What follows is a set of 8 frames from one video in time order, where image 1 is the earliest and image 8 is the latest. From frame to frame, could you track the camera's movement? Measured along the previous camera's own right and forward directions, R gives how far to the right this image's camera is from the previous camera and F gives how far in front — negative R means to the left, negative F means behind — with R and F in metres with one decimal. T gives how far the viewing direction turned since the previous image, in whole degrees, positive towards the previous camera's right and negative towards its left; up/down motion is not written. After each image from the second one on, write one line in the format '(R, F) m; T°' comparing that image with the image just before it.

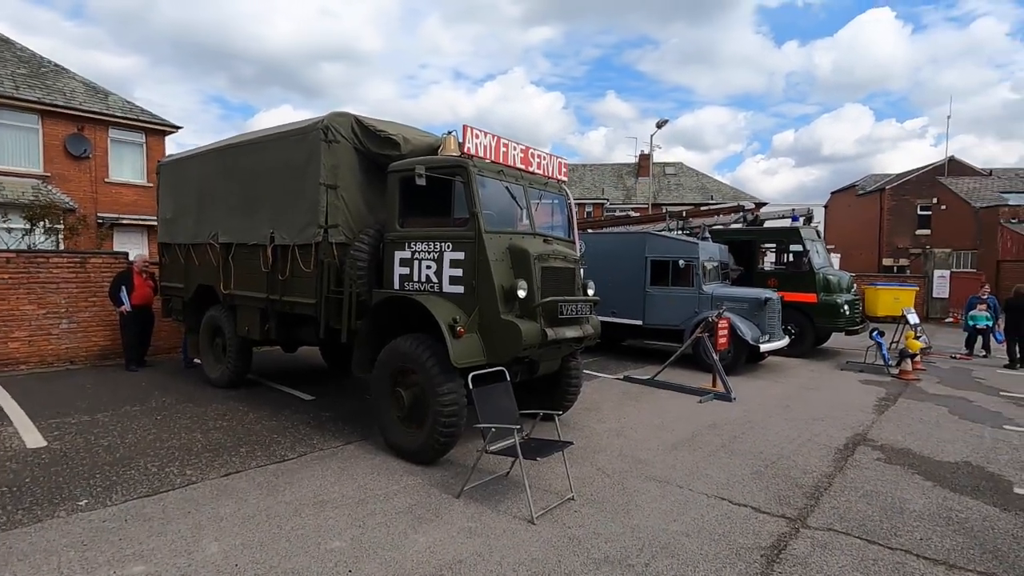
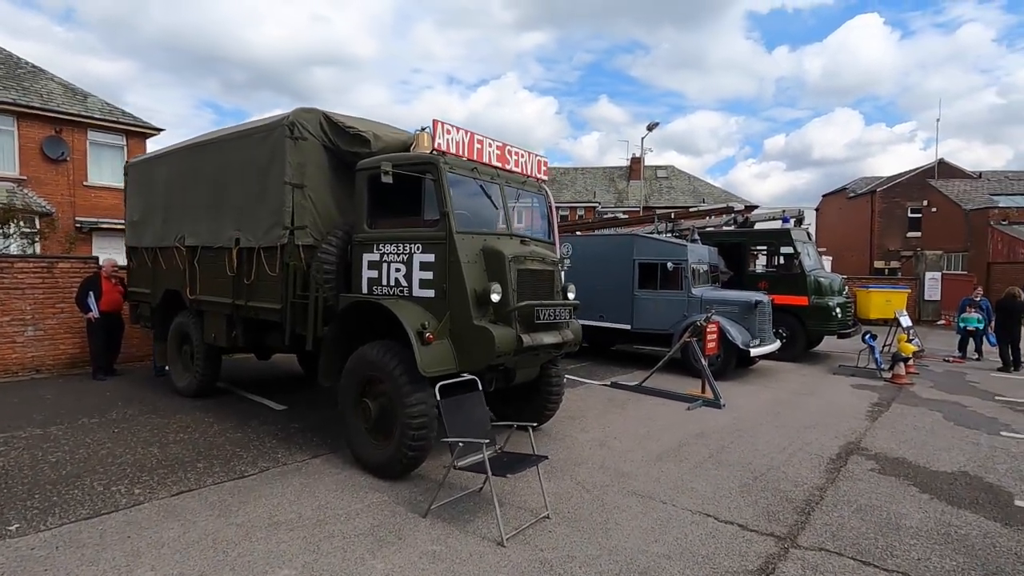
(+0.2, +0.3) m; +1°
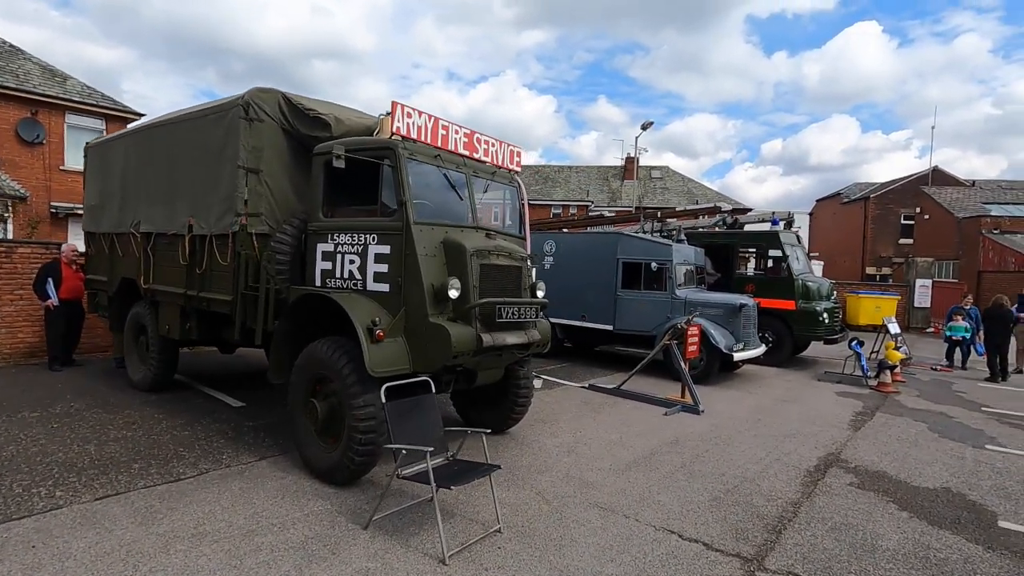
(+0.3, +0.3) m; +1°
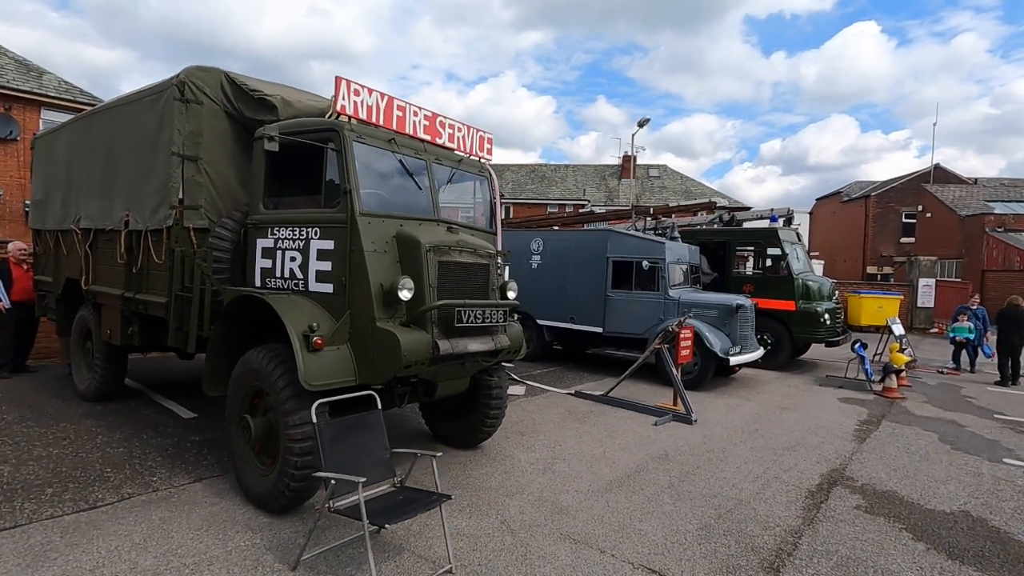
(+0.3, +0.6) m; 0°
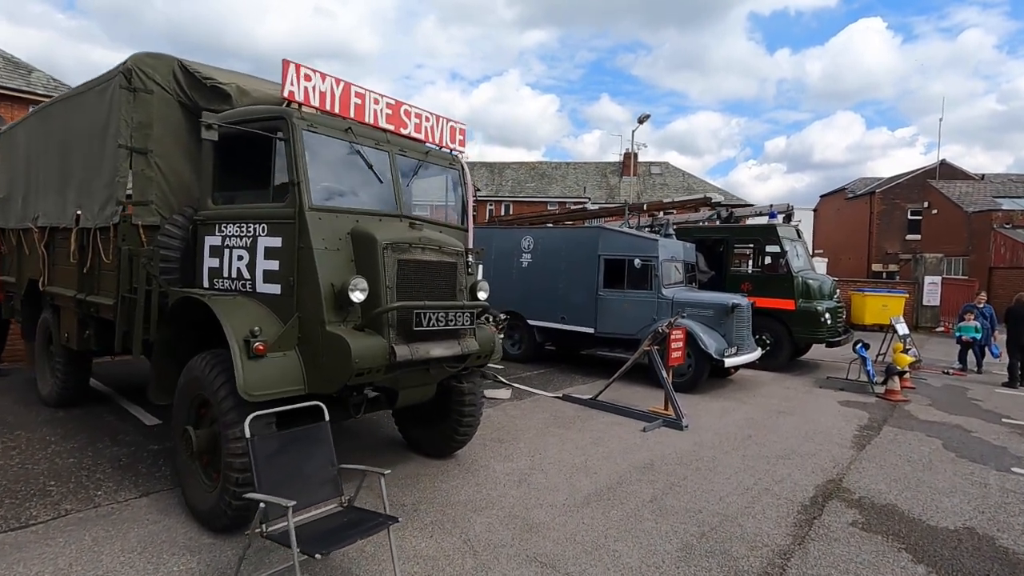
(+0.3, +0.3) m; 0°
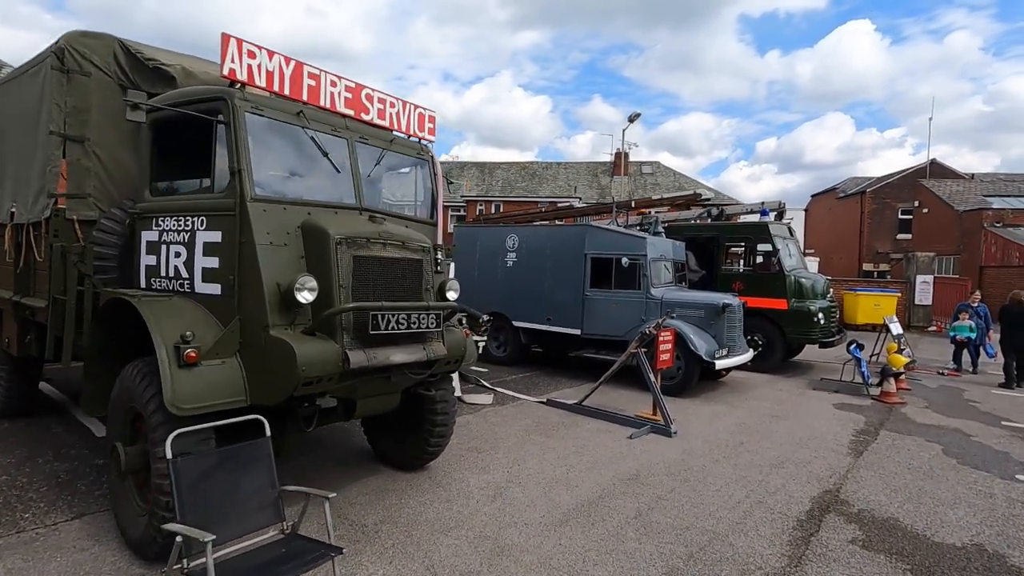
(+0.2, +0.4) m; +1°
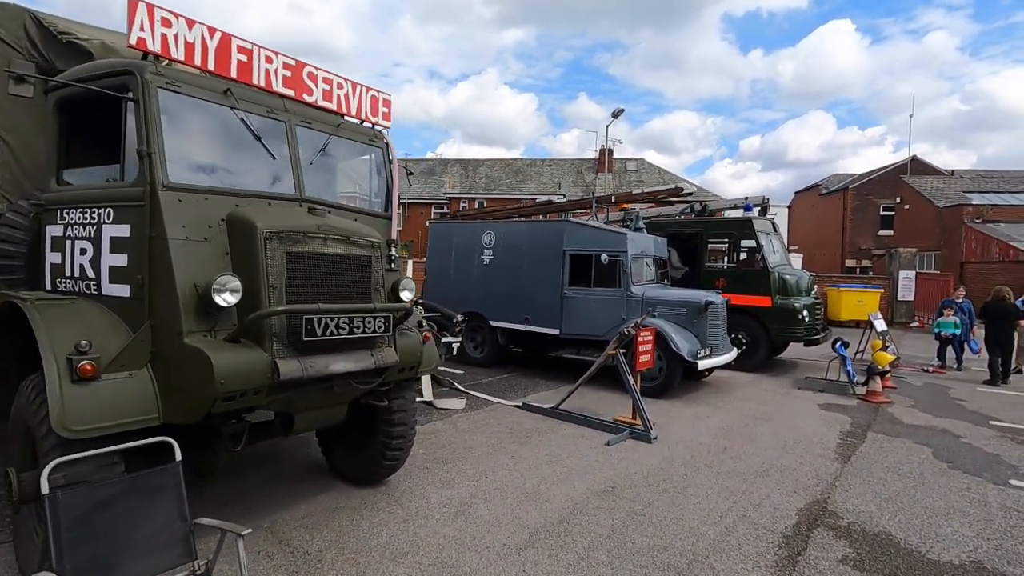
(+0.2, +0.4) m; +1°
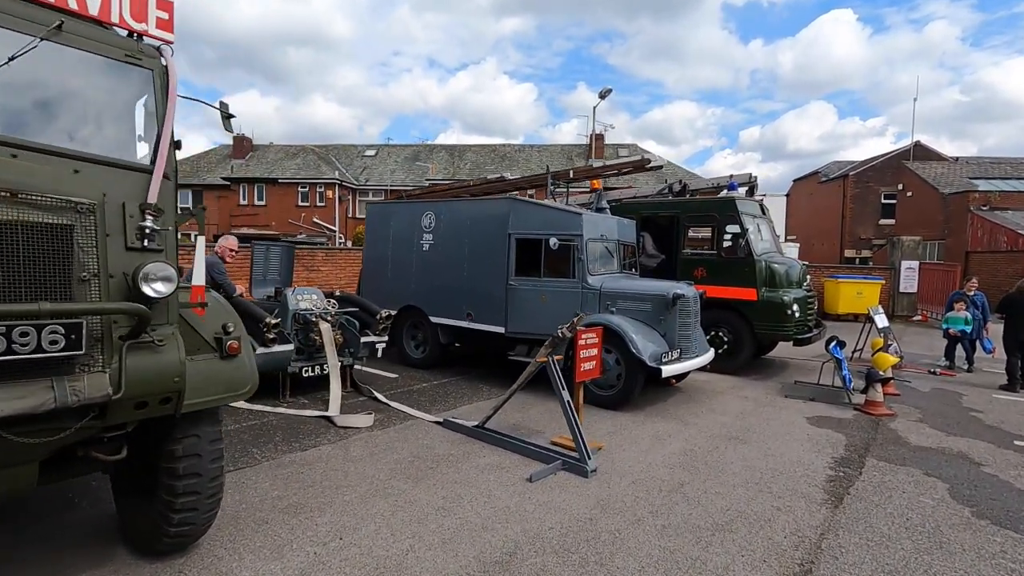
(+0.9, +1.4) m; 0°
